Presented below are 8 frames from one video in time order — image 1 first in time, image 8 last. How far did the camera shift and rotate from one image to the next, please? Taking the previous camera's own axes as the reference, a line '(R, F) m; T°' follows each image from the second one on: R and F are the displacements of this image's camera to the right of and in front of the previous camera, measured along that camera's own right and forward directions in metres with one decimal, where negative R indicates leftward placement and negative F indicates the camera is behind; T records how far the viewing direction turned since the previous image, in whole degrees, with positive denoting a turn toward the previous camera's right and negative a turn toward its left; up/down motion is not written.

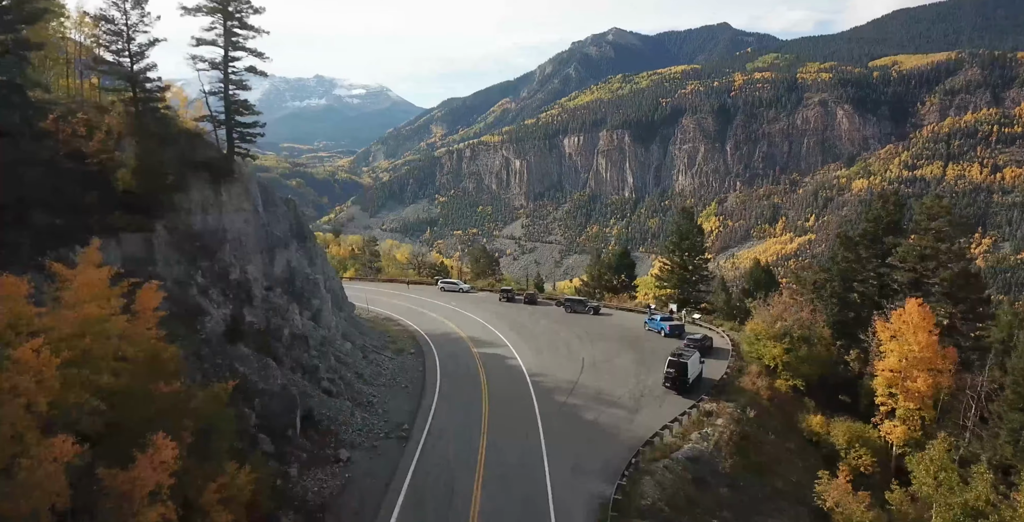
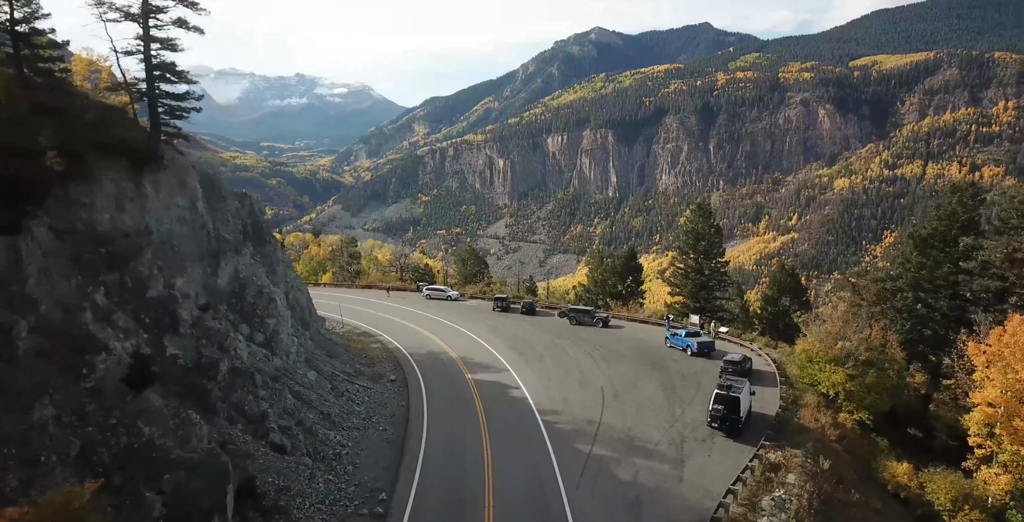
(-1.2, +8.1) m; +2°
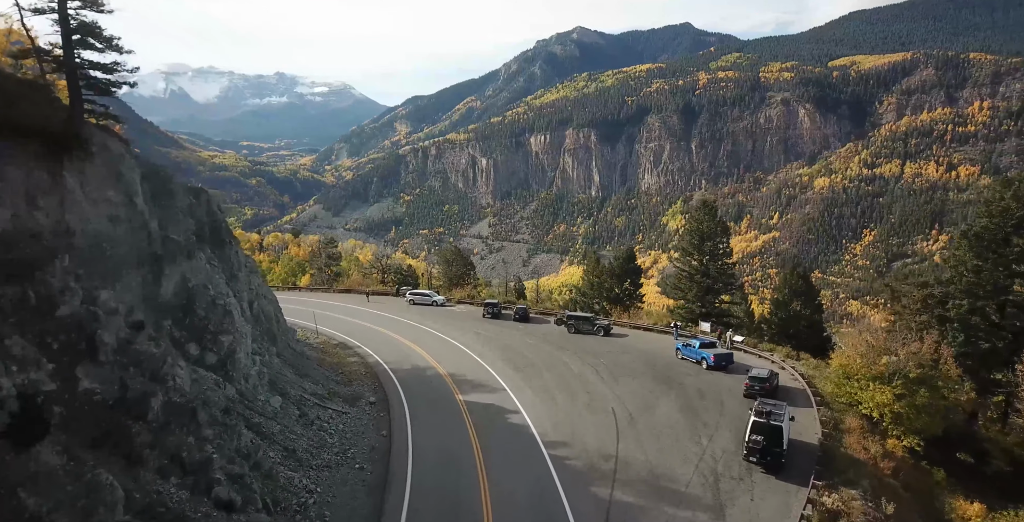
(-0.8, +5.0) m; +2°
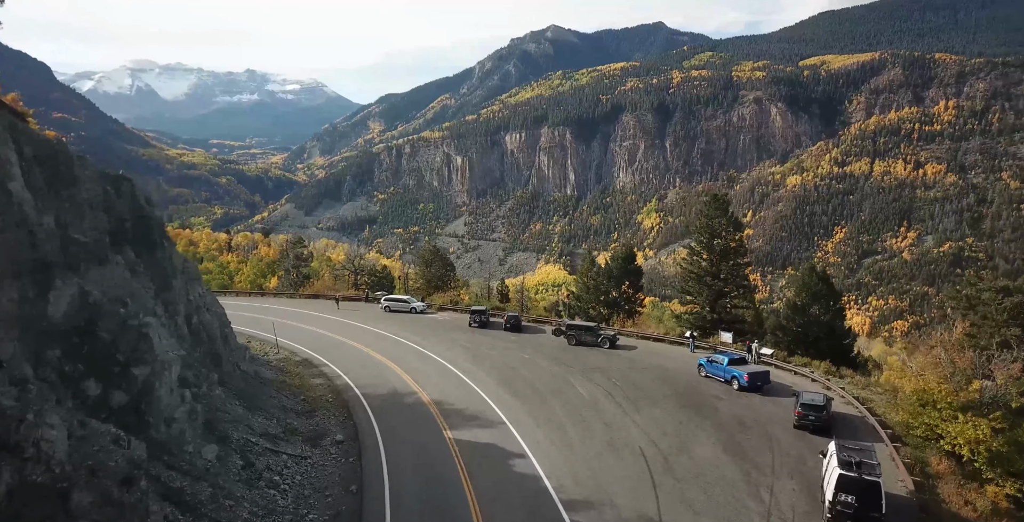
(-1.2, +6.7) m; +2°
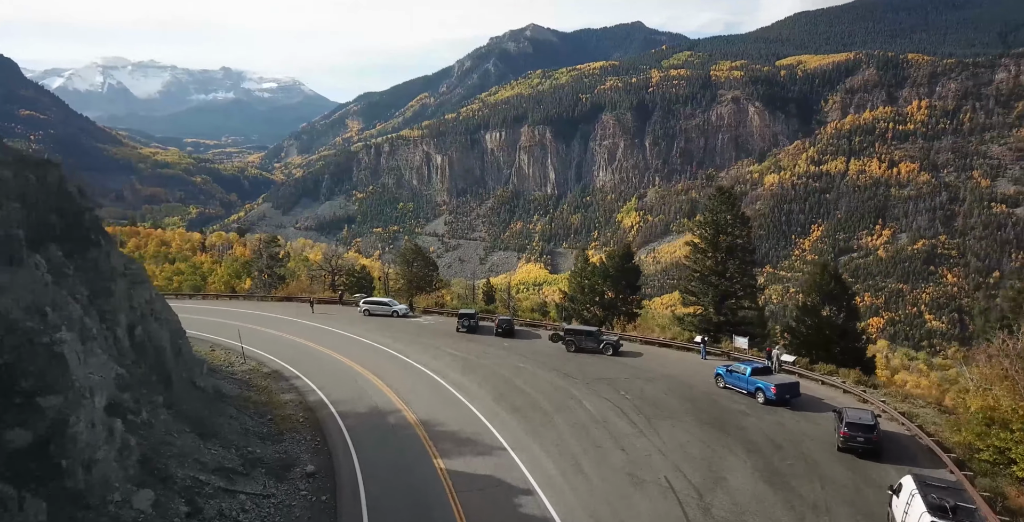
(-0.9, +4.2) m; +2°
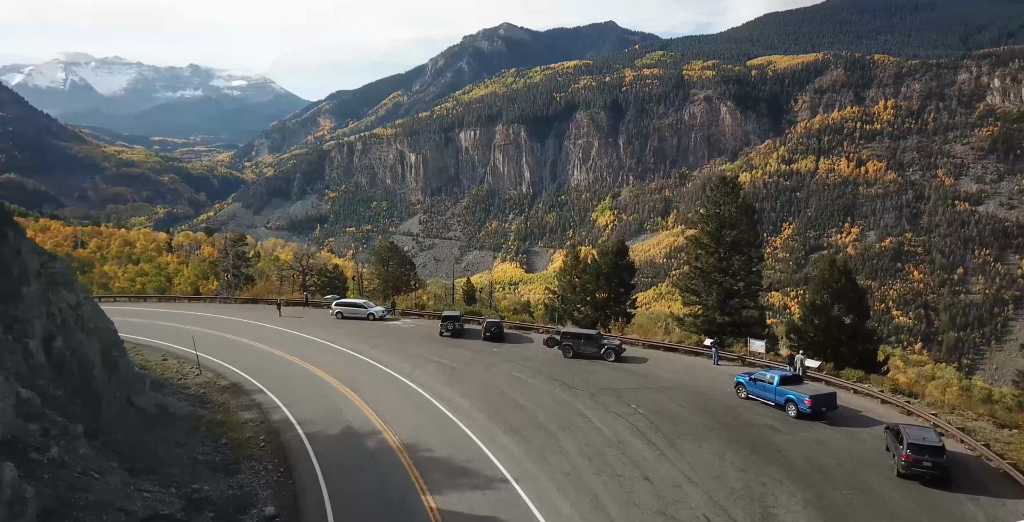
(-1.0, +4.2) m; +2°
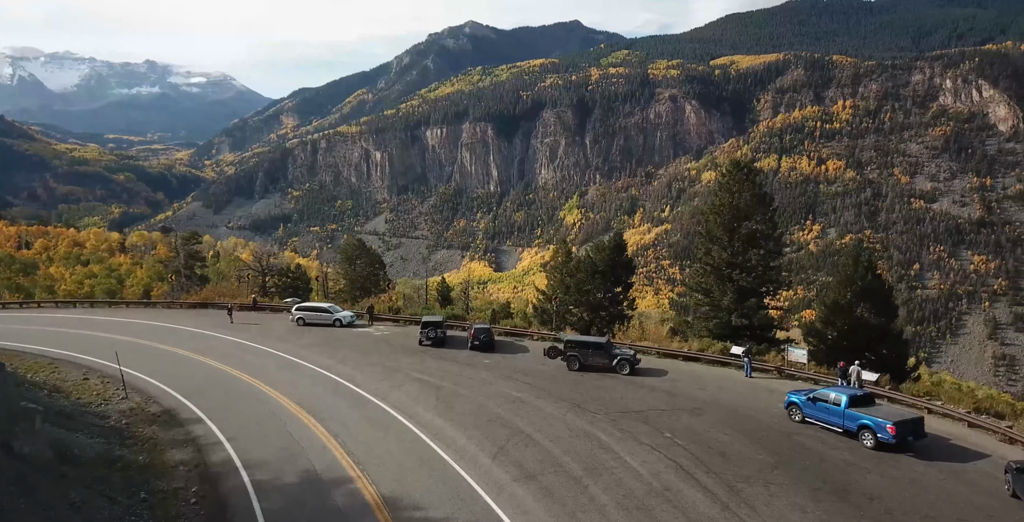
(-1.5, +5.9) m; +3°
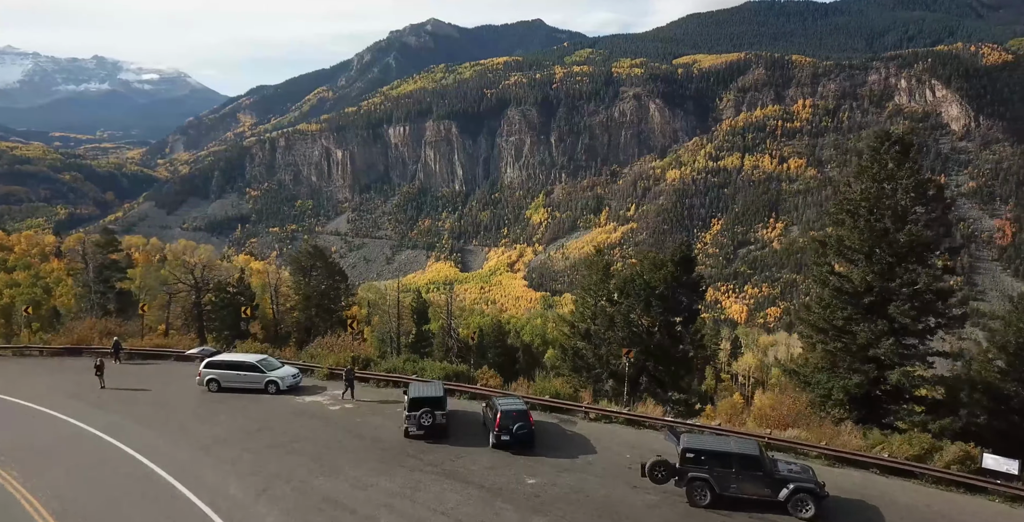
(-3.2, +15.3) m; +3°
